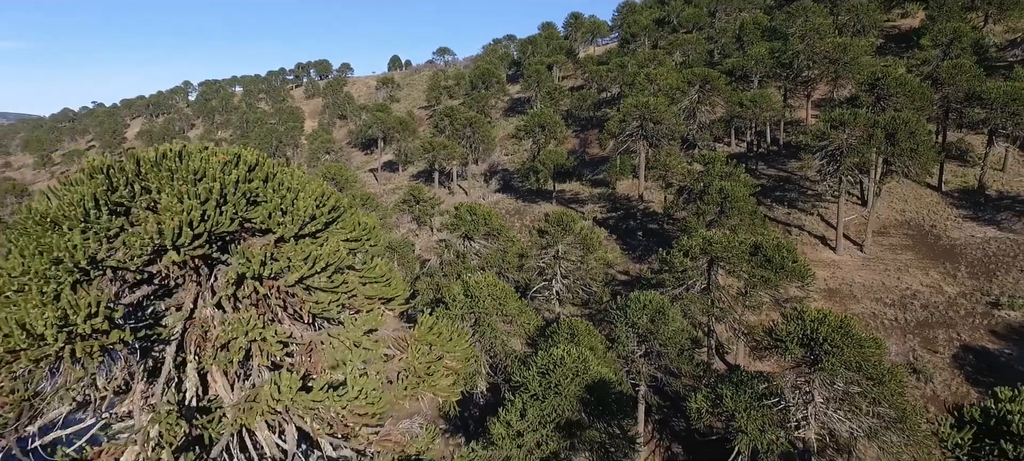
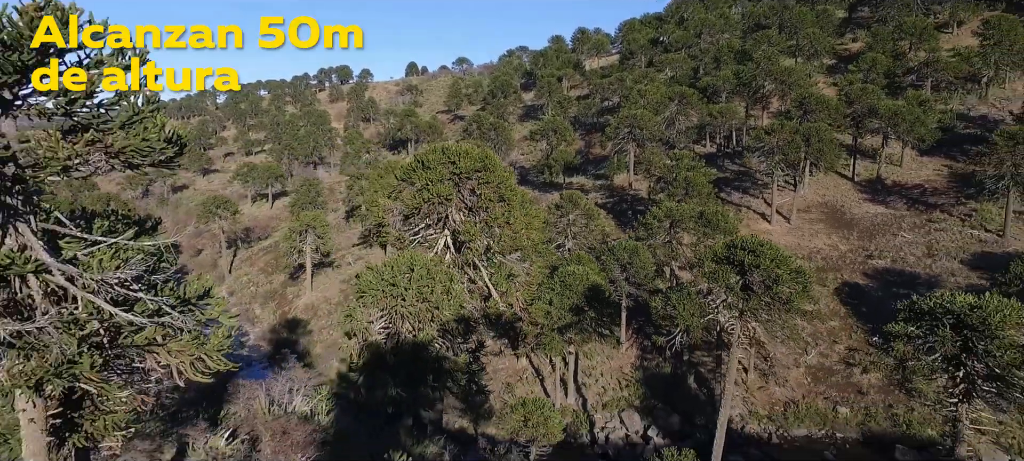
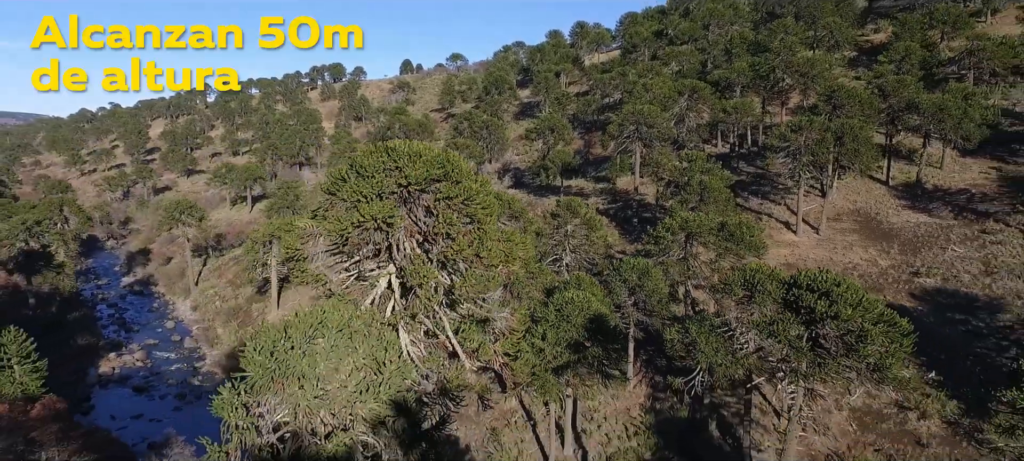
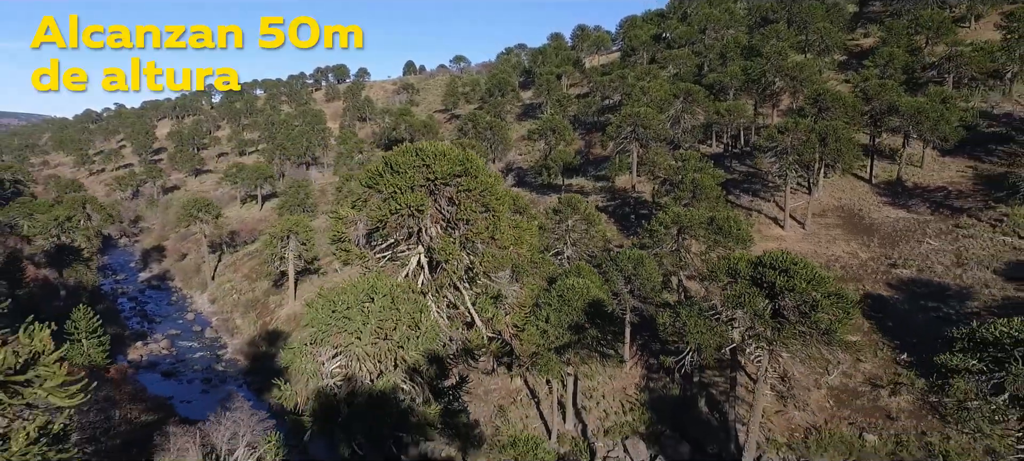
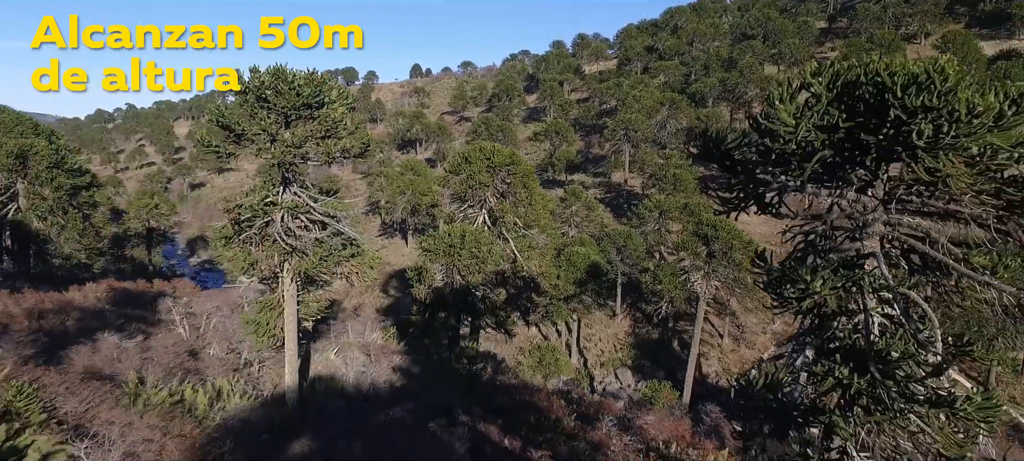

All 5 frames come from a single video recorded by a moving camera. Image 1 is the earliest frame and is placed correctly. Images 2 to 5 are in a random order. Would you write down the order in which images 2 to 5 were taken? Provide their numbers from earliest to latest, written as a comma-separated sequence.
3, 4, 2, 5
